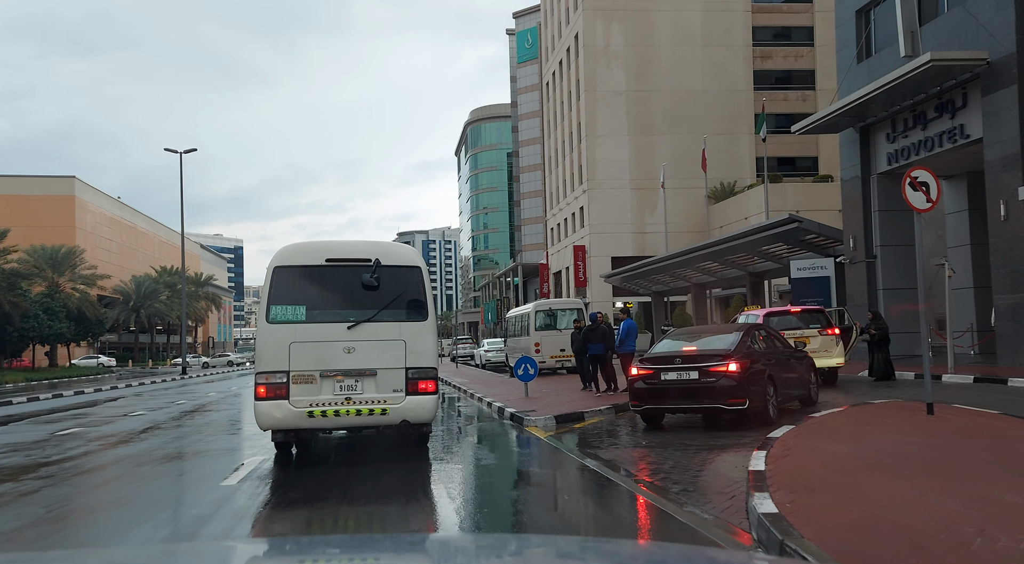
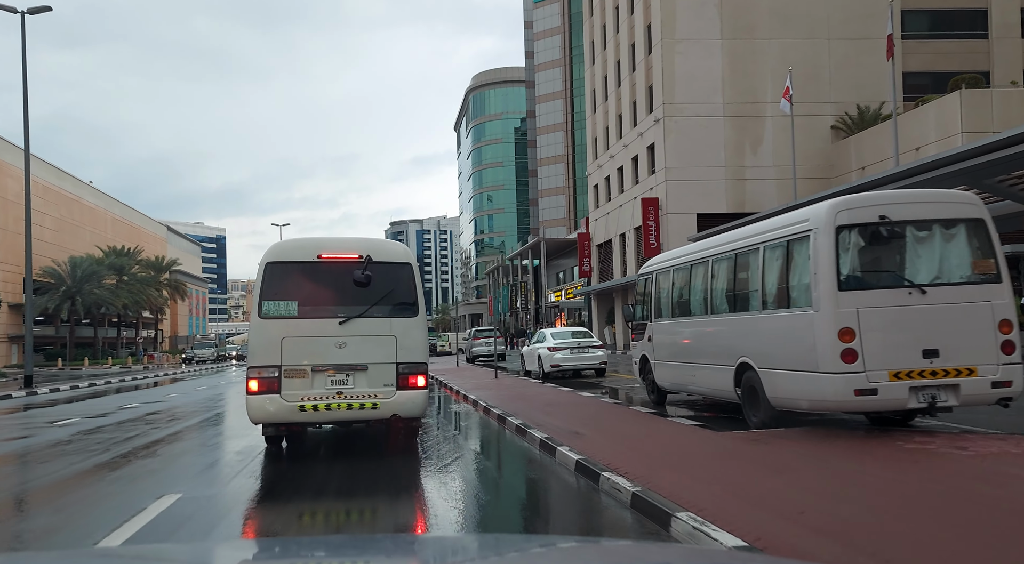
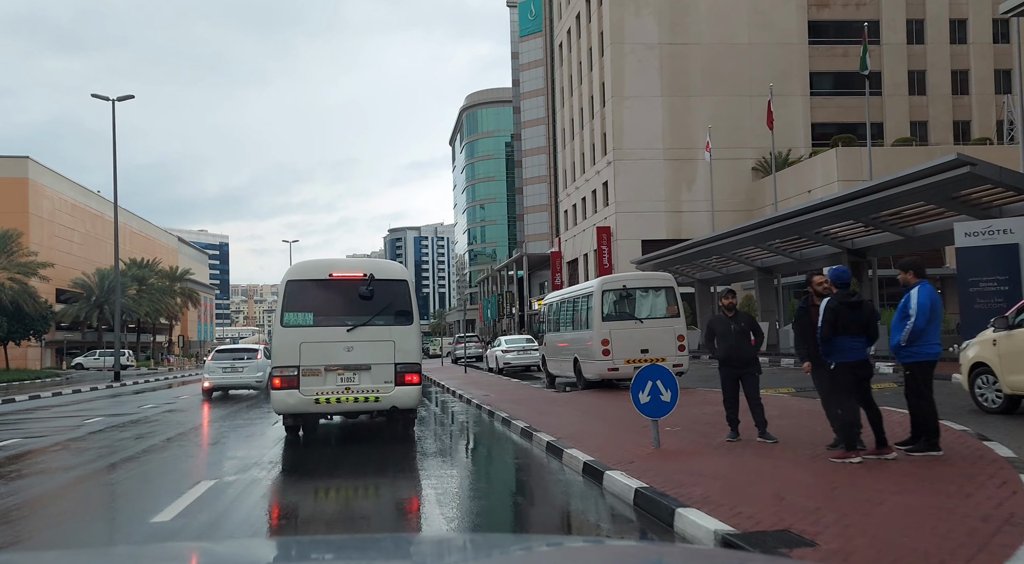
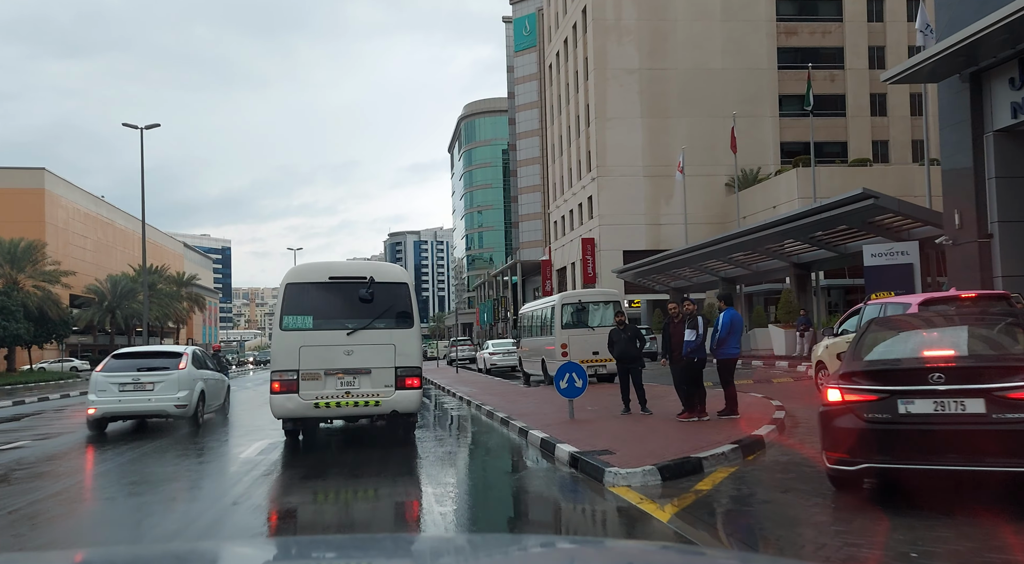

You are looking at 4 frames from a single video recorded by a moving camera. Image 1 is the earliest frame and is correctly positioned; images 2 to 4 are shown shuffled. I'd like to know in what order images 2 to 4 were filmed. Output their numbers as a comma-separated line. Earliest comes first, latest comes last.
4, 3, 2
